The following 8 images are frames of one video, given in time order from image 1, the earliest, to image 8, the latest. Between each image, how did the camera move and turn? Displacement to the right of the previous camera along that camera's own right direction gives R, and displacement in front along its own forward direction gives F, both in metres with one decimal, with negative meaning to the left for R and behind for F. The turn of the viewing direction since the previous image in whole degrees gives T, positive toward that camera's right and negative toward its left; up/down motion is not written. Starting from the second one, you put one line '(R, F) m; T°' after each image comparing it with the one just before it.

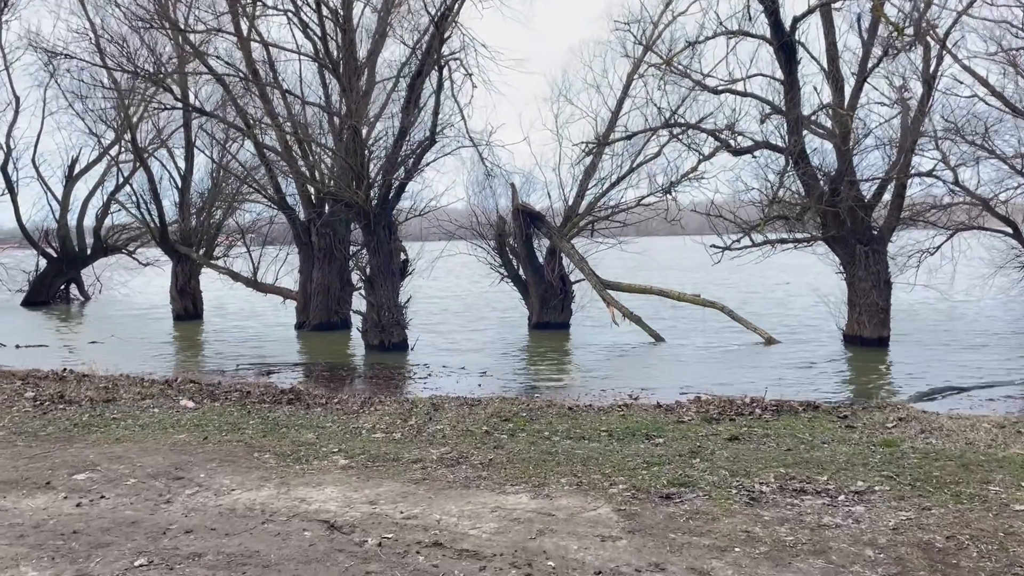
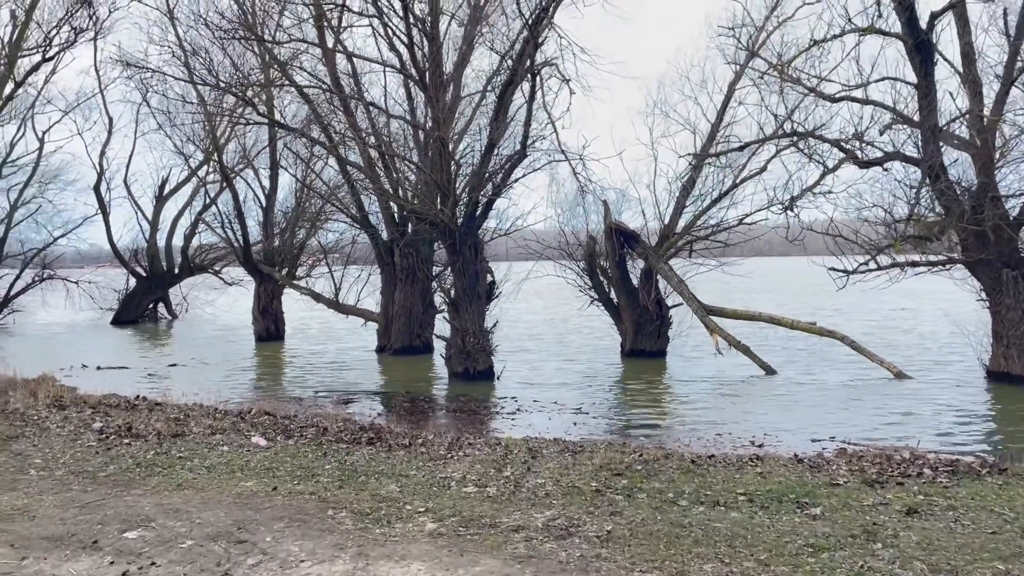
(-0.3, +1.1) m; -5°
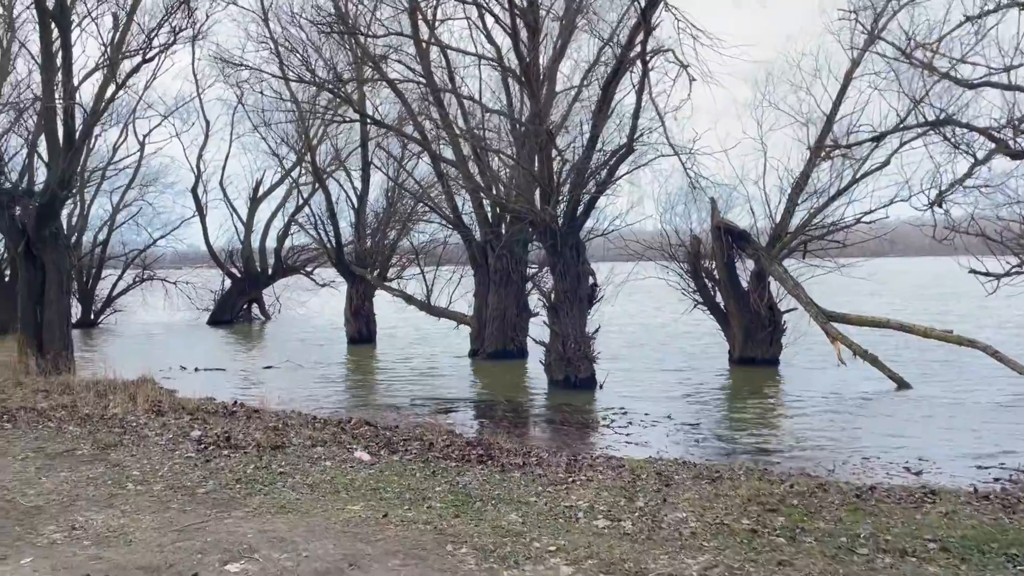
(-0.4, +0.8) m; -6°
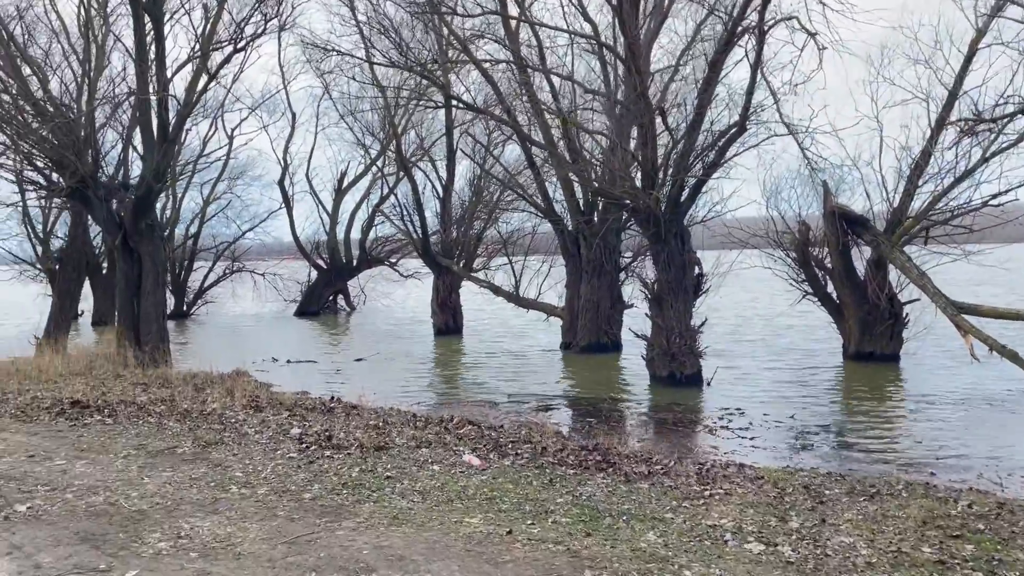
(-0.4, +0.6) m; -5°
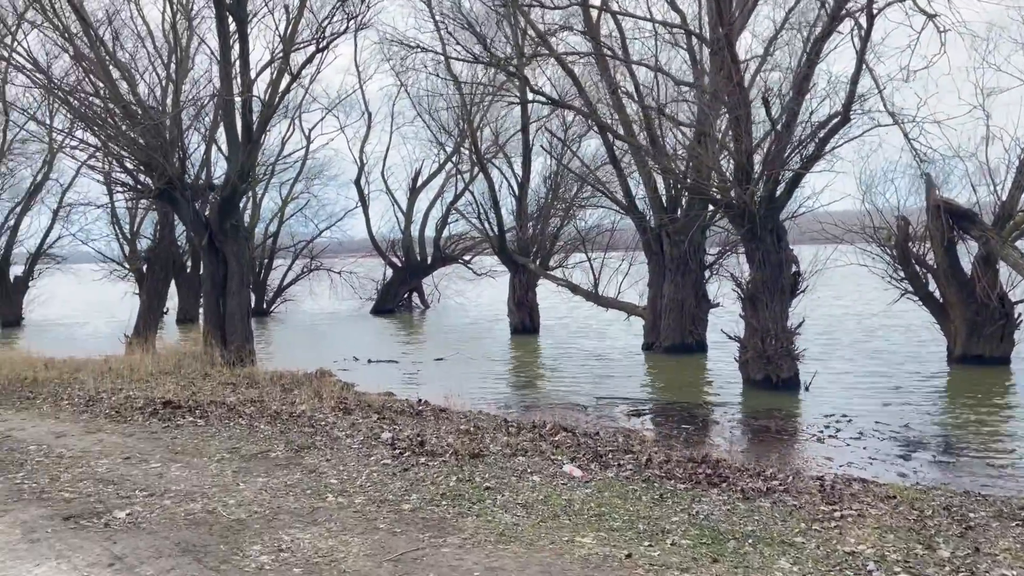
(-0.3, +0.3) m; -5°
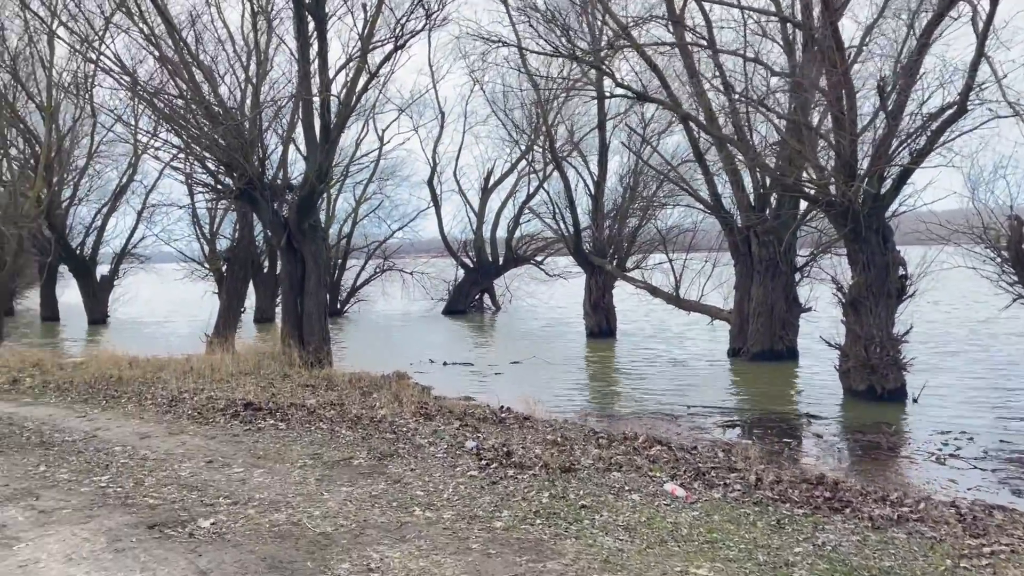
(-0.3, +0.4) m; -5°
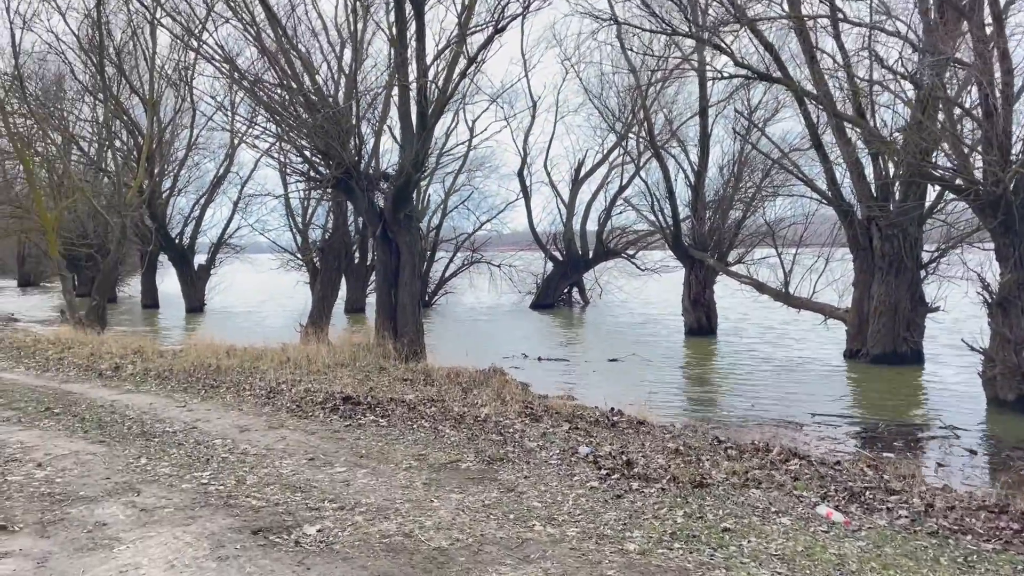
(-0.4, +0.6) m; -6°
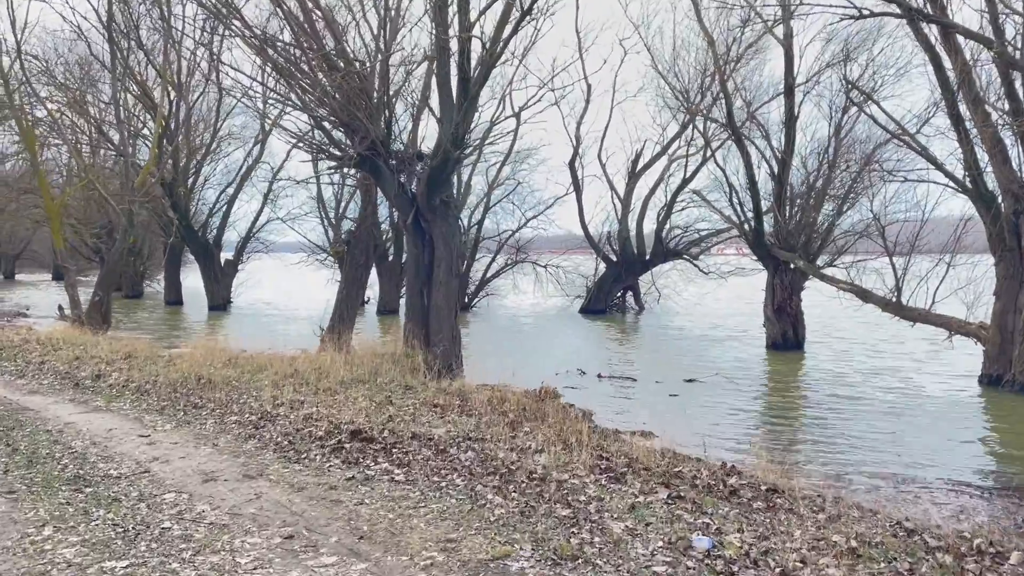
(-0.3, +2.7) m; -3°
